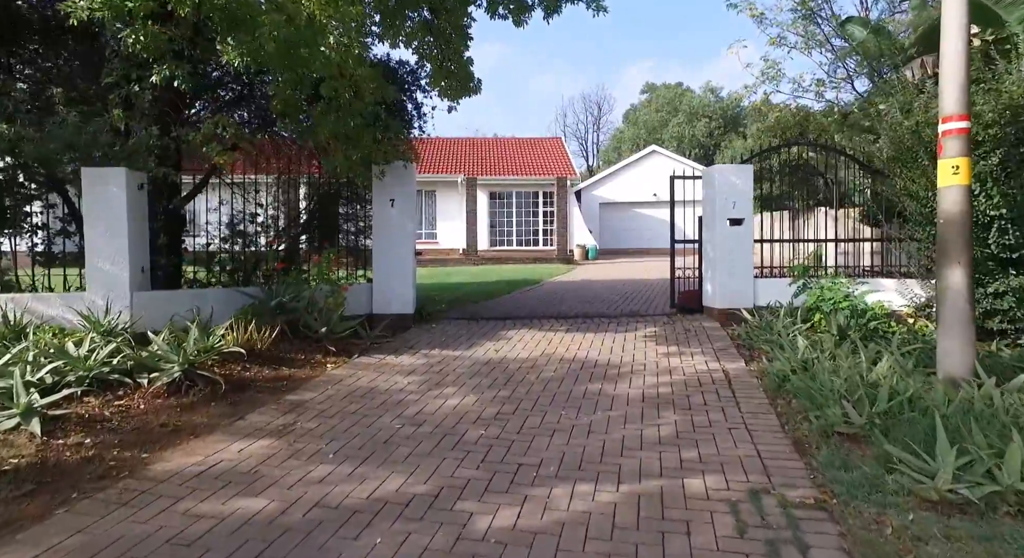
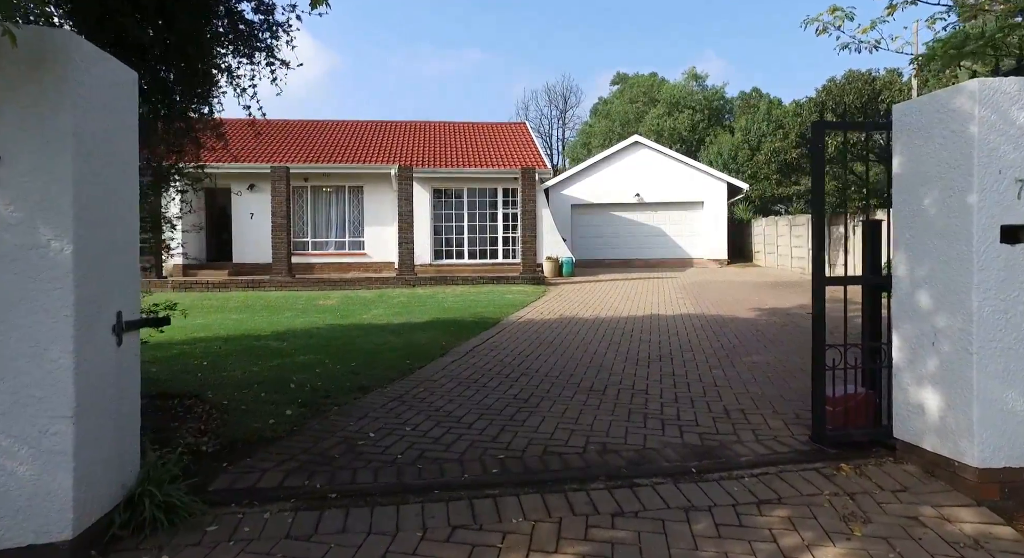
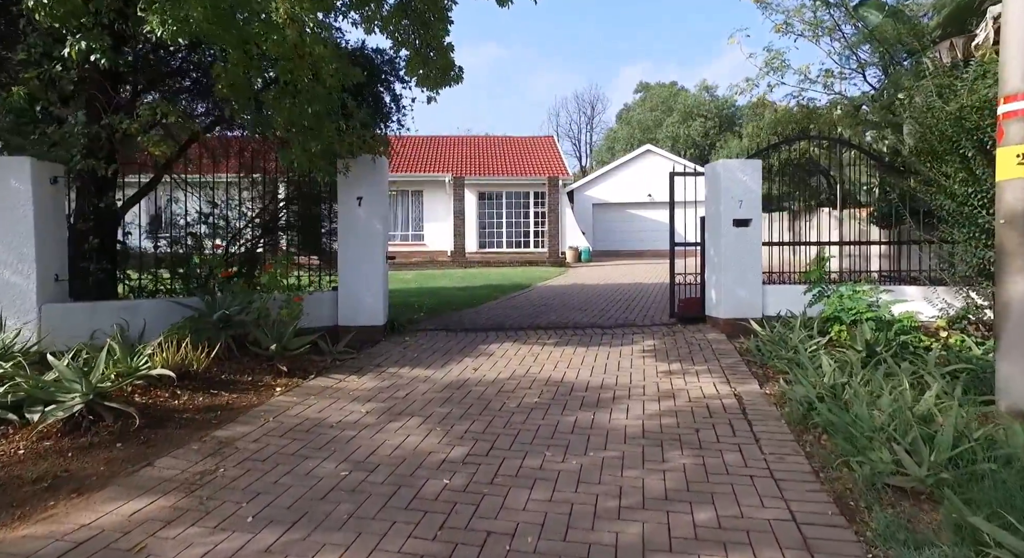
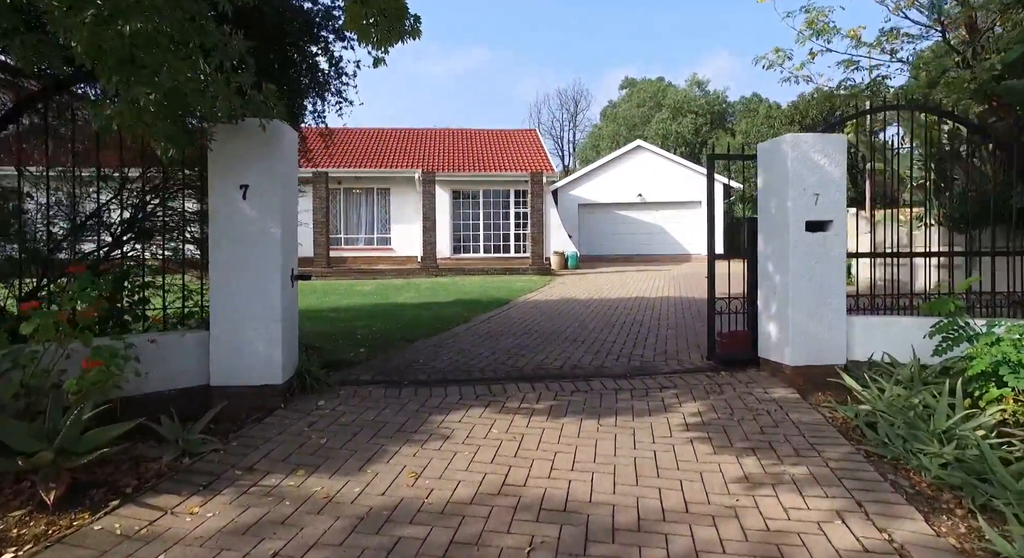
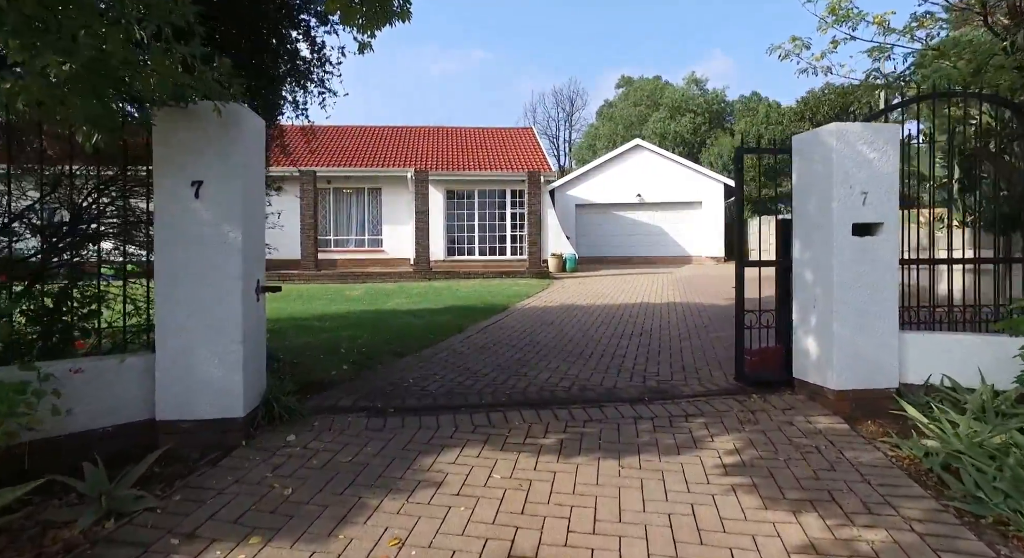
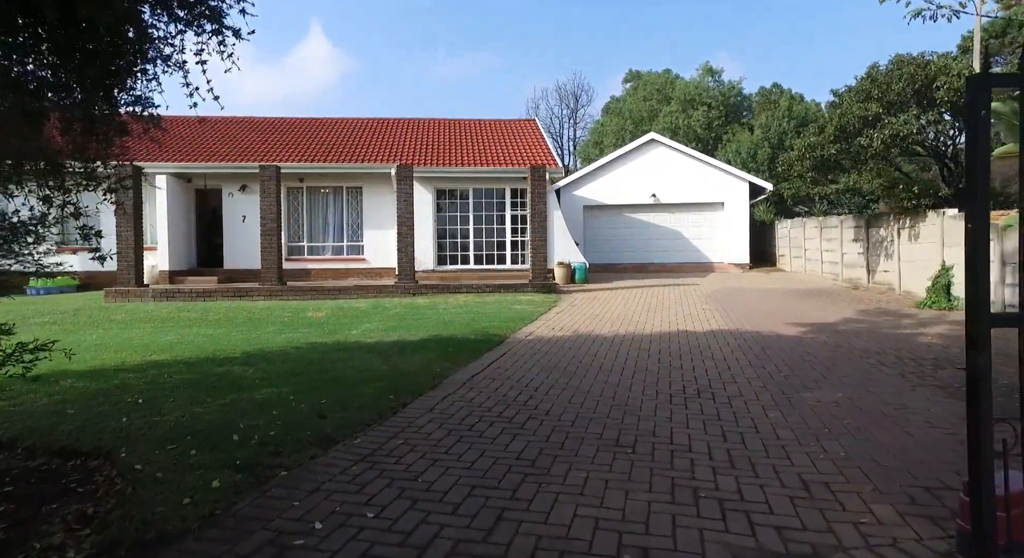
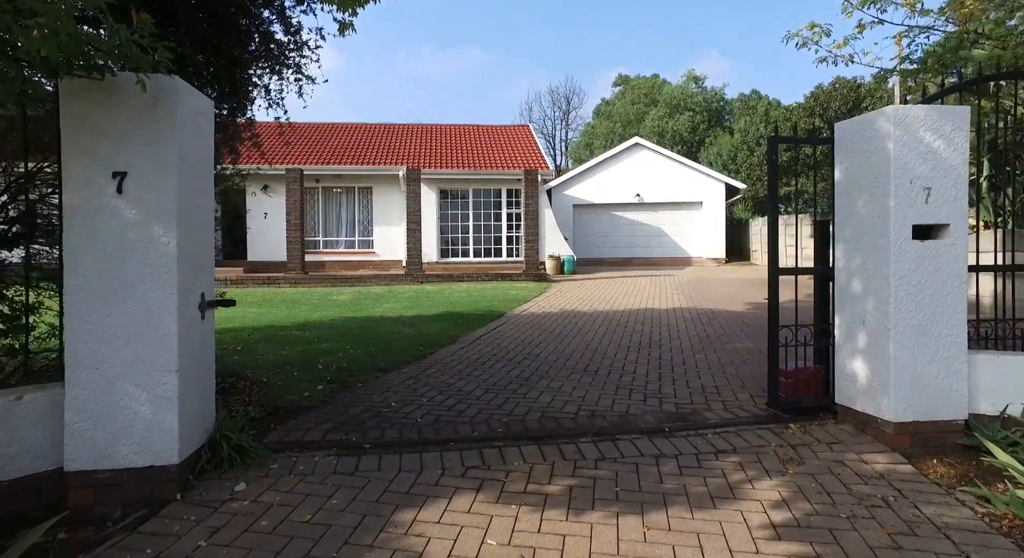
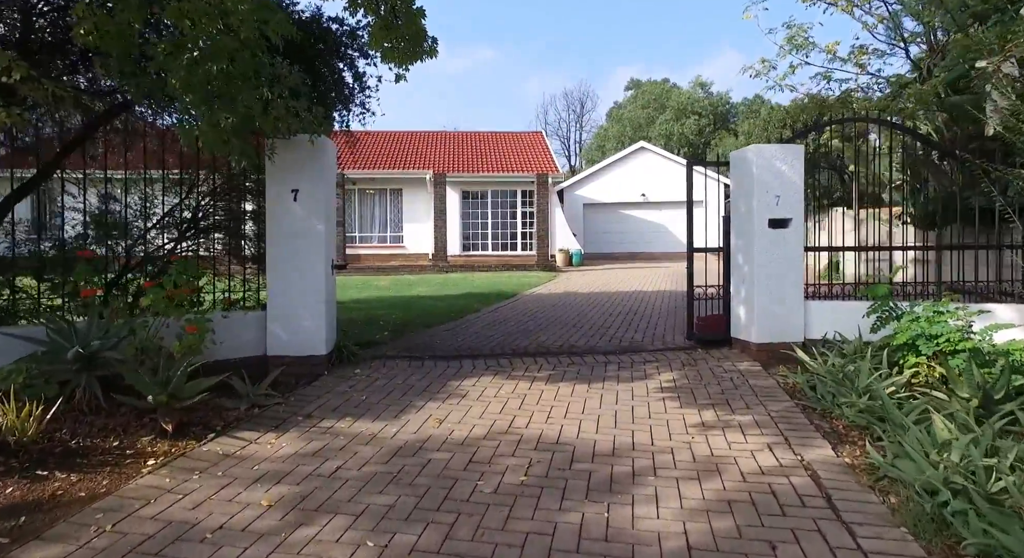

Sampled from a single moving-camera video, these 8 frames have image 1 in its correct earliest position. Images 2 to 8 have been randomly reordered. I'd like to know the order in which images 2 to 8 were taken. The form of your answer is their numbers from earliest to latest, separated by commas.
3, 8, 4, 5, 7, 2, 6
